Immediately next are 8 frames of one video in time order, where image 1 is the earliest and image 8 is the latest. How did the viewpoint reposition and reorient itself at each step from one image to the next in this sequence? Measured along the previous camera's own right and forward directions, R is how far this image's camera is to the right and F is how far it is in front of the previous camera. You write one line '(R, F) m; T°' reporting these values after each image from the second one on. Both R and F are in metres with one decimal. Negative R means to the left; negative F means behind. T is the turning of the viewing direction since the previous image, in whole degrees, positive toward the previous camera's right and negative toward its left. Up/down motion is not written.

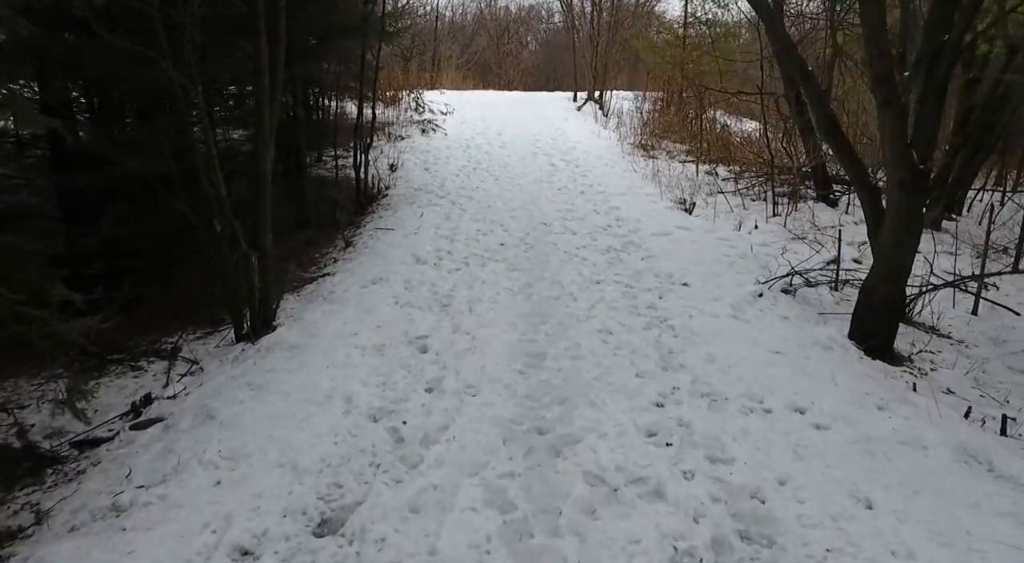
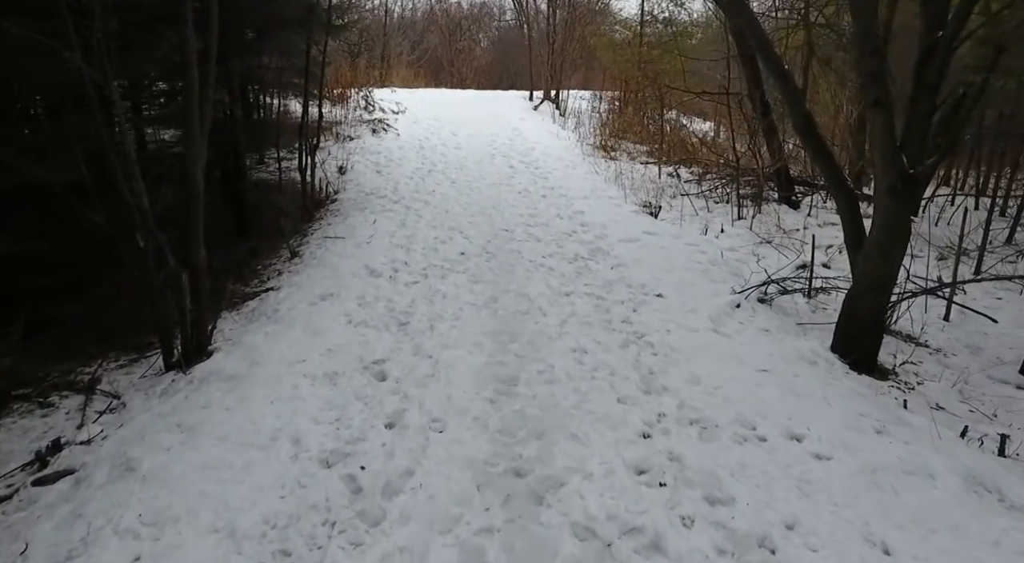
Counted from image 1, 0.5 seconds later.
(-0.1, +0.5) m; +4°
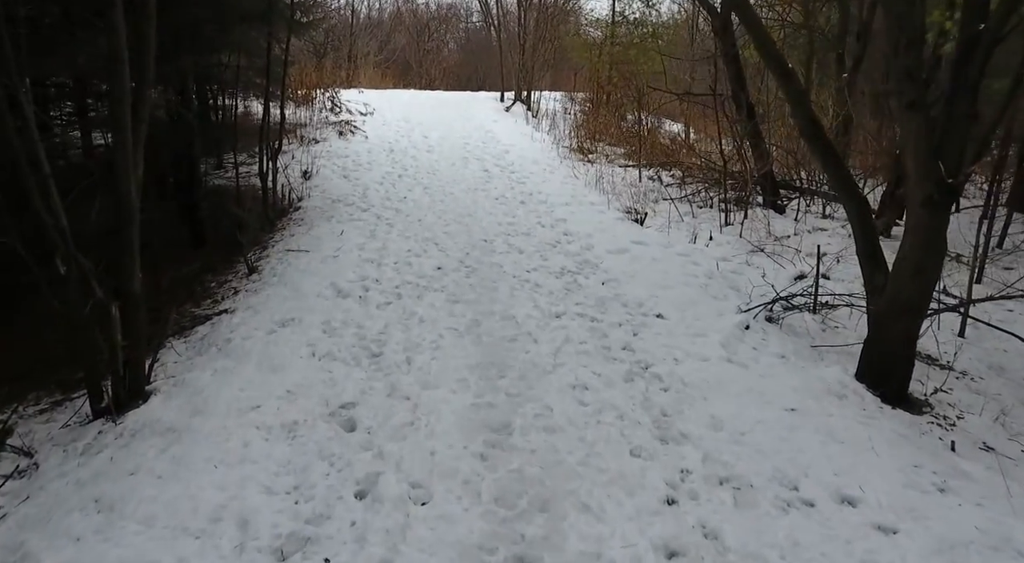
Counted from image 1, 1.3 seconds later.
(-0.1, +0.7) m; +3°
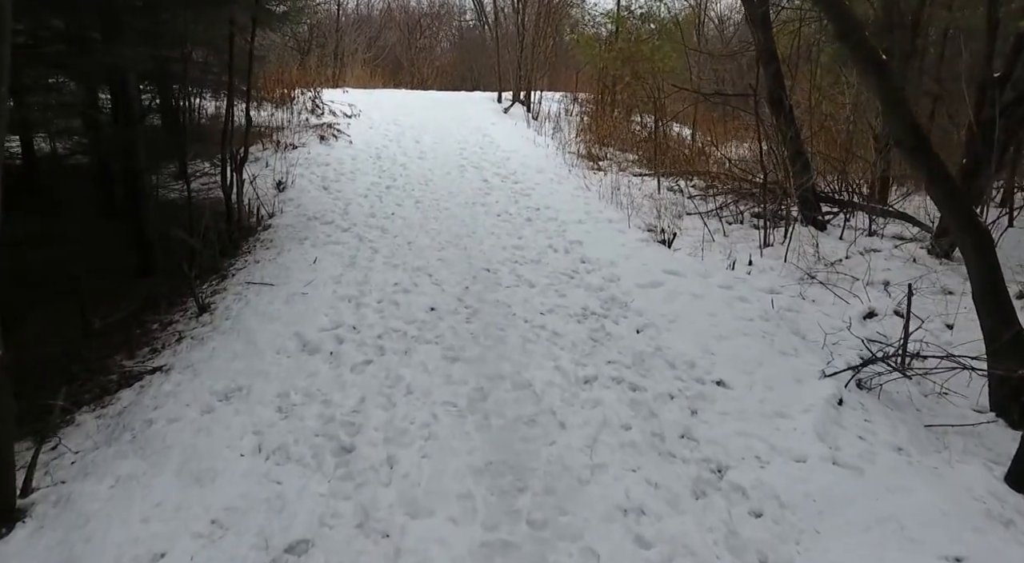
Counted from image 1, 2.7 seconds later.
(-0.1, +1.4) m; 0°
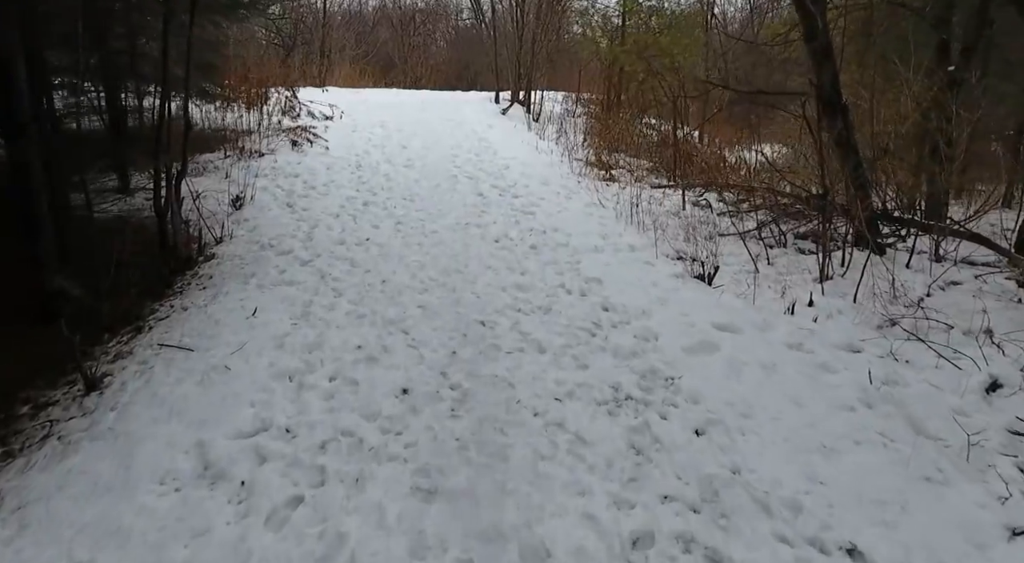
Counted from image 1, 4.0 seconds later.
(0.0, +1.7) m; 0°
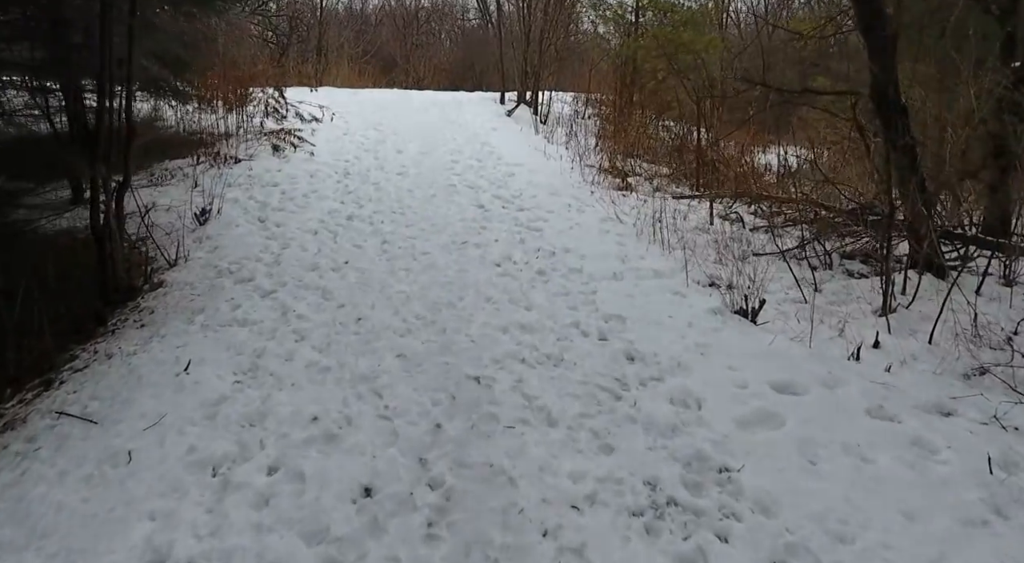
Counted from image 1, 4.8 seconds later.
(0.0, +1.1) m; -1°
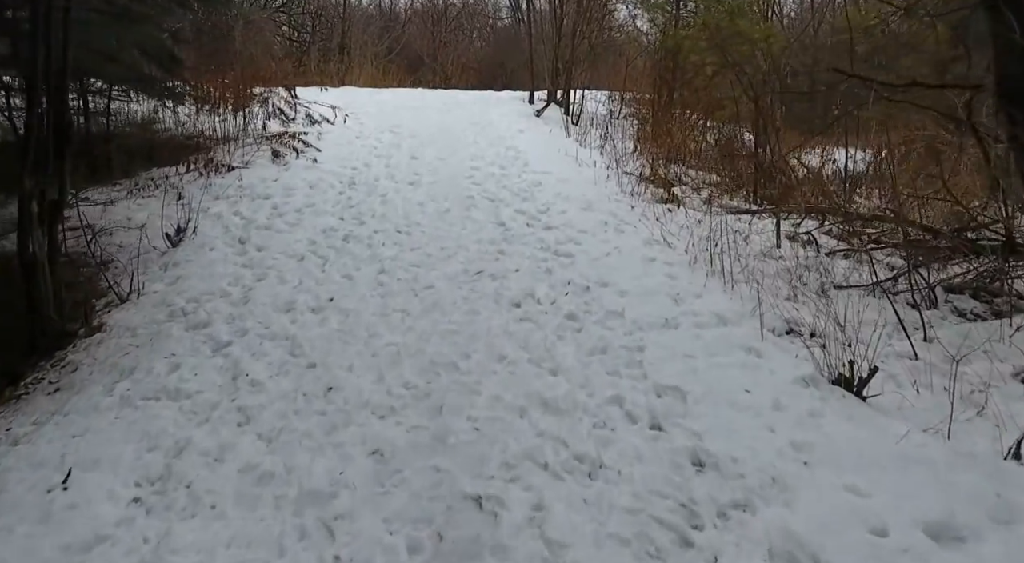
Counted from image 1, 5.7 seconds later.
(+0.1, +1.3) m; -3°
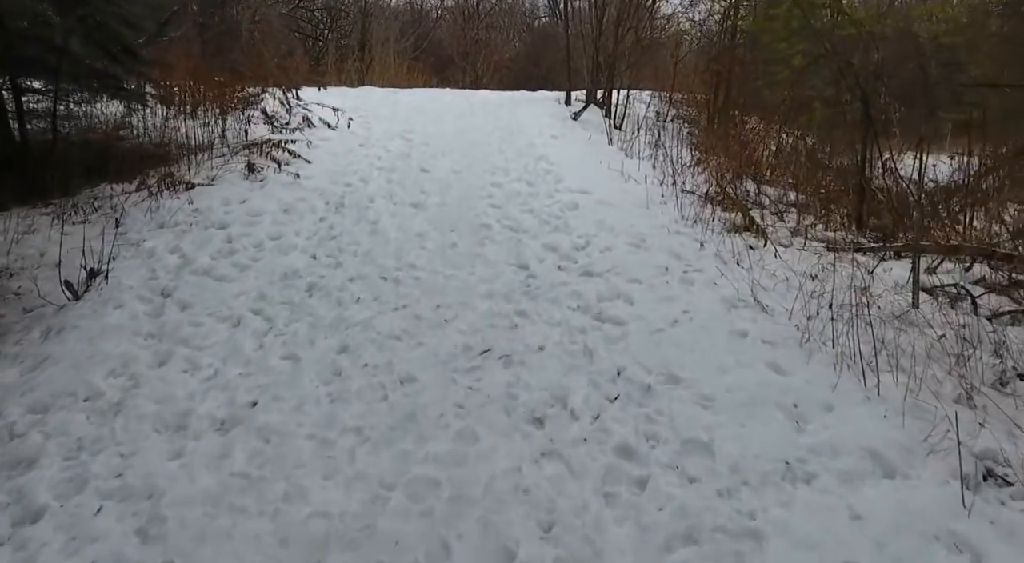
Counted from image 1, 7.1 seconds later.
(+0.1, +1.9) m; -3°
